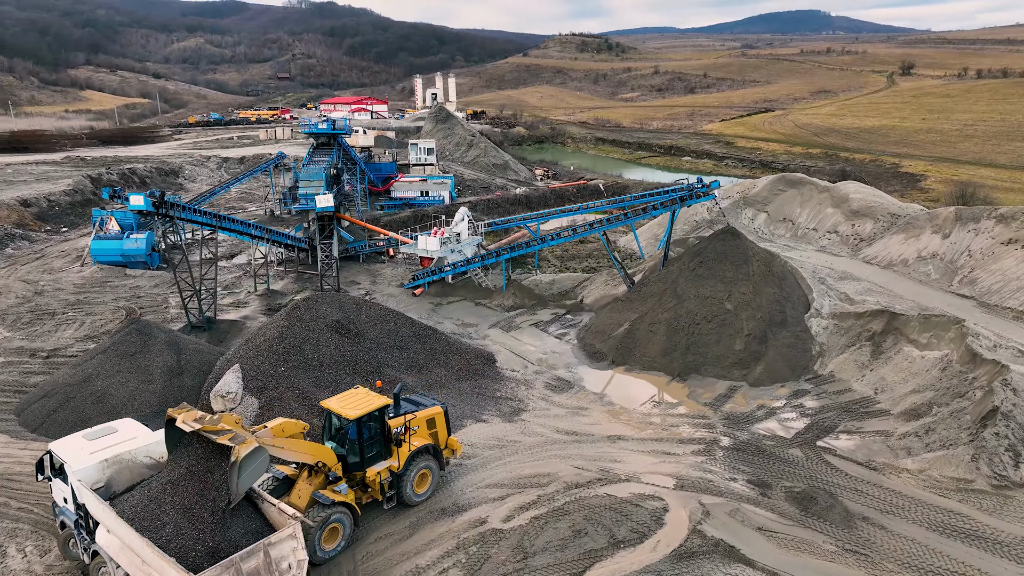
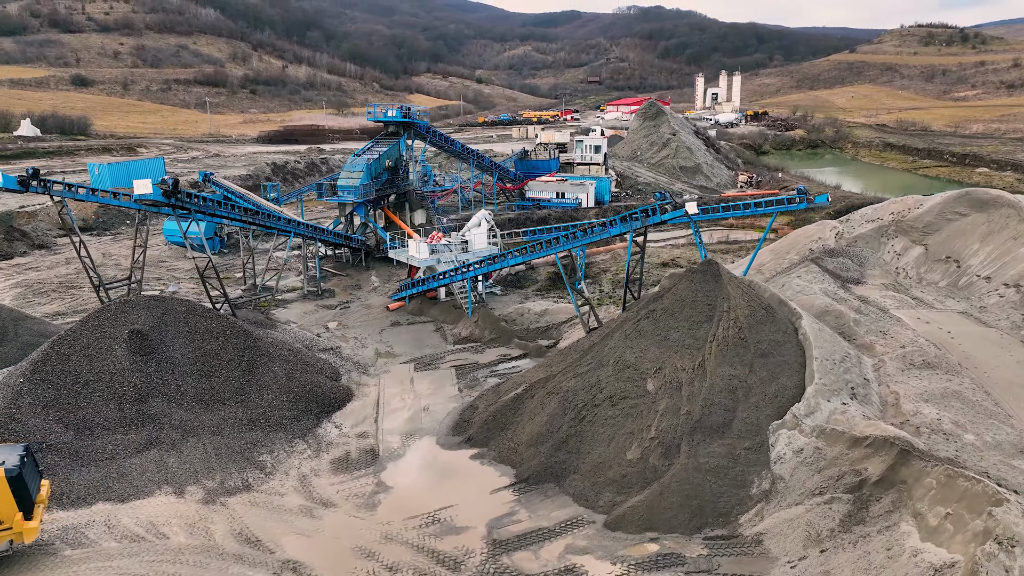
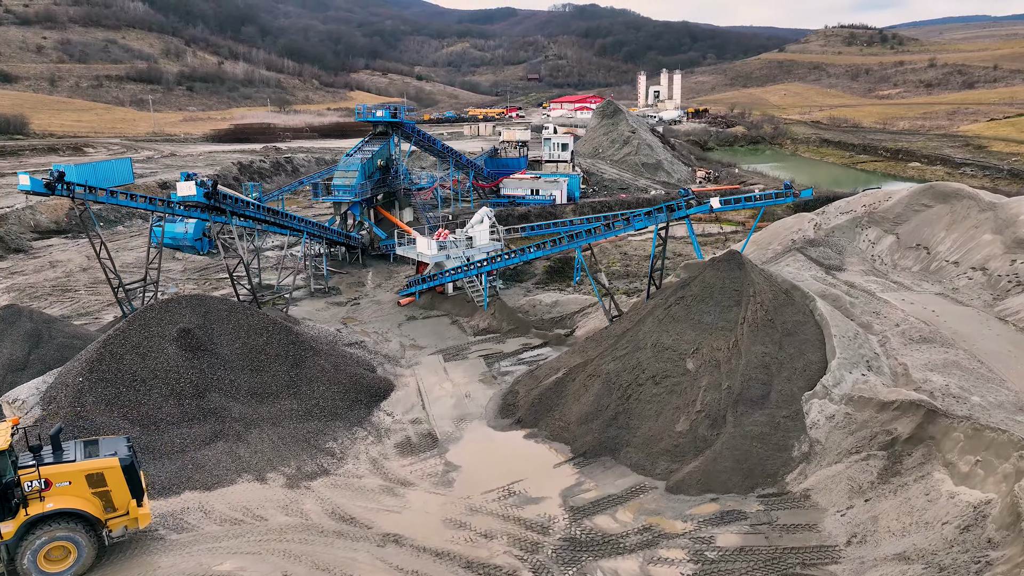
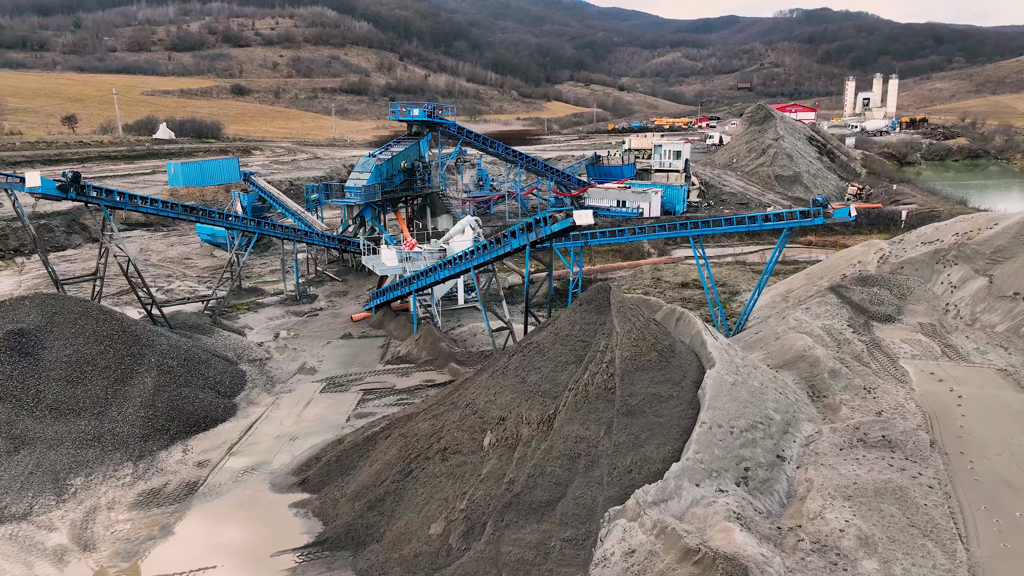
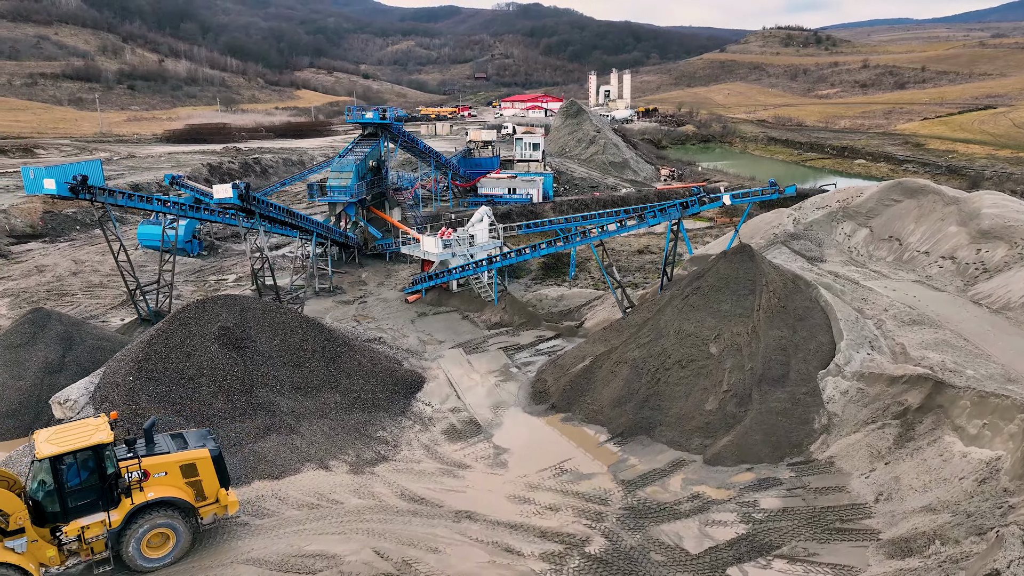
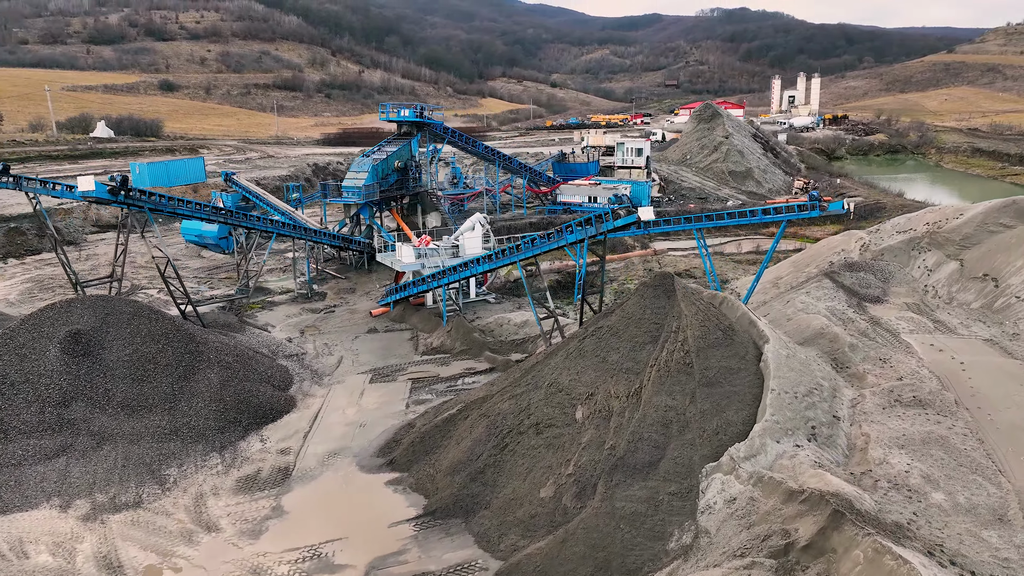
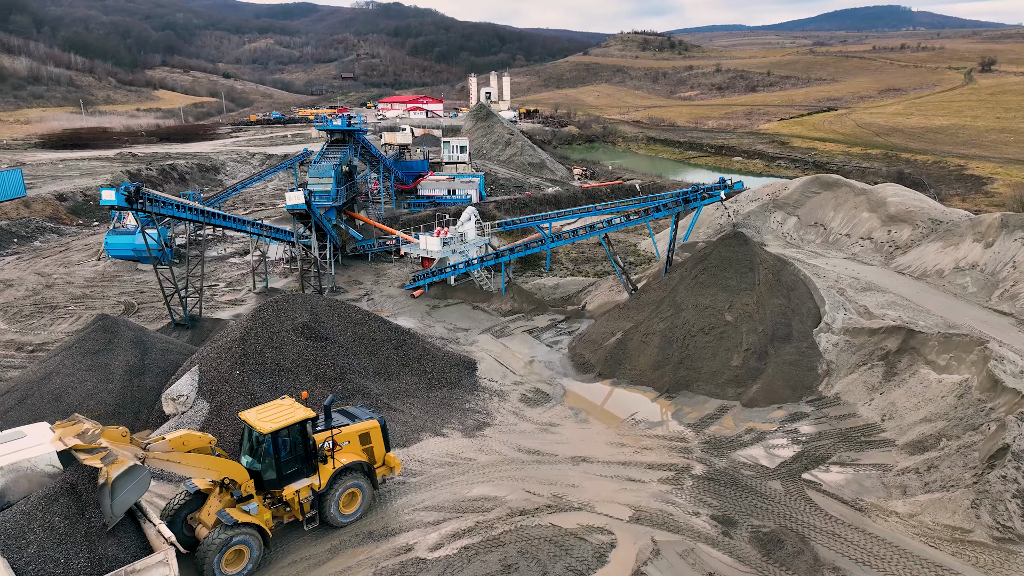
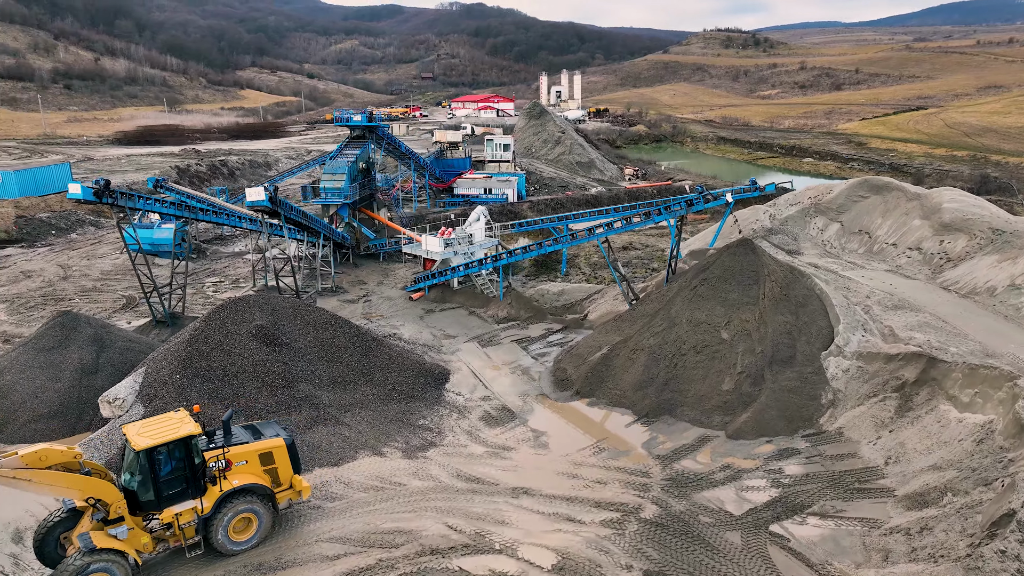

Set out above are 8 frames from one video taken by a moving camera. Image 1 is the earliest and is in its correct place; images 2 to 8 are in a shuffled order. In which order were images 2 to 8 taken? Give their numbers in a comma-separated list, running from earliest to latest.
7, 8, 5, 3, 2, 6, 4
